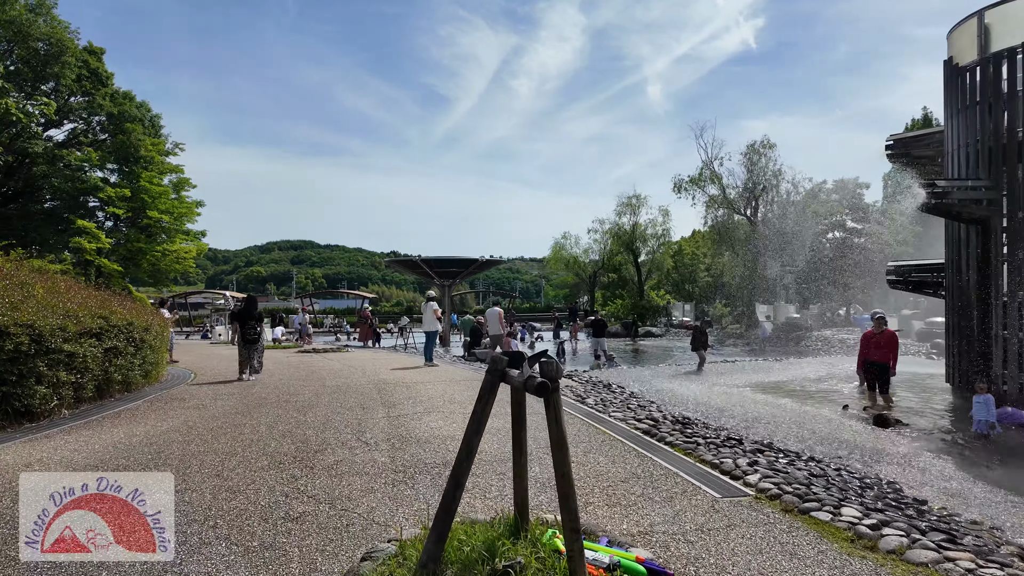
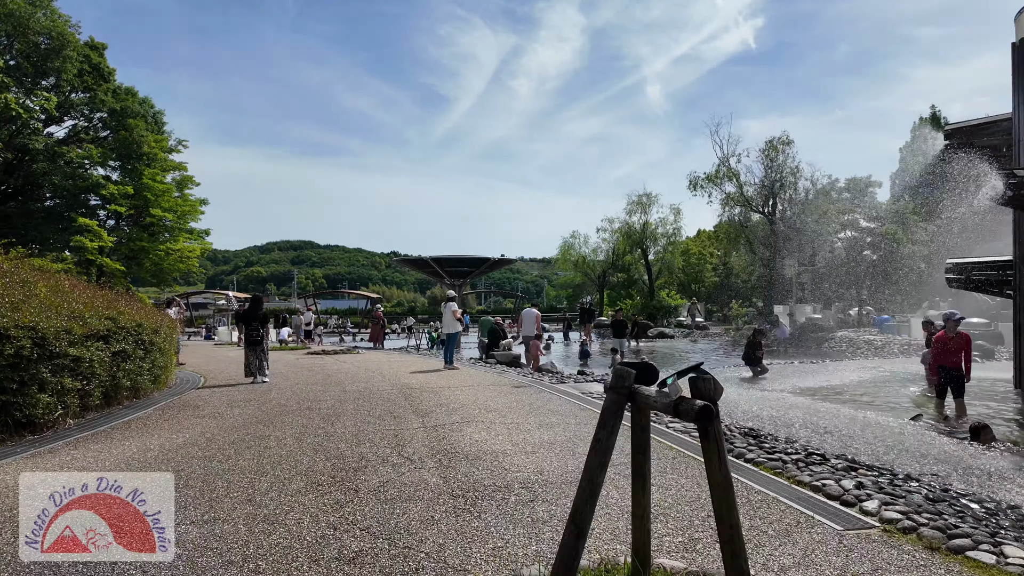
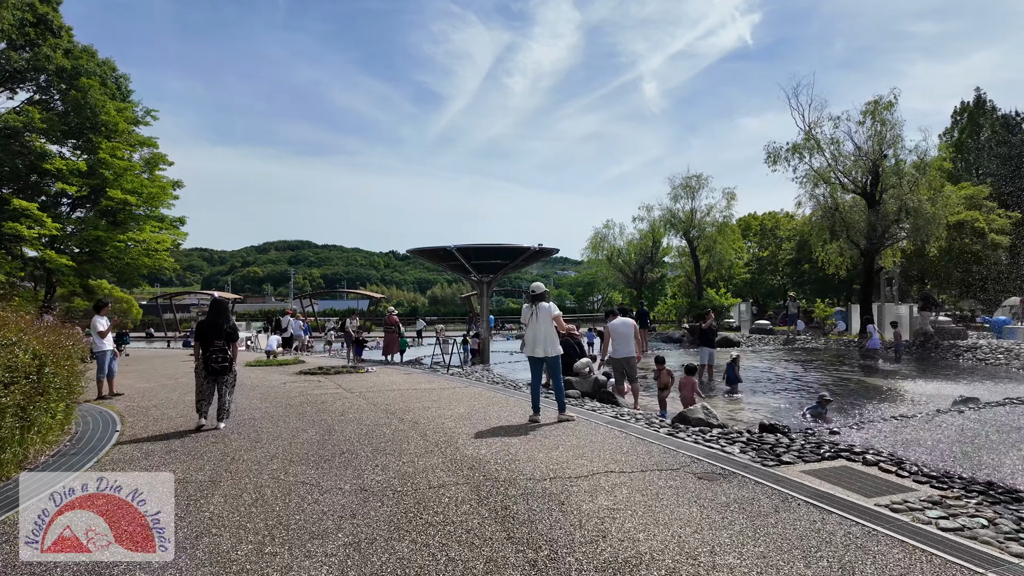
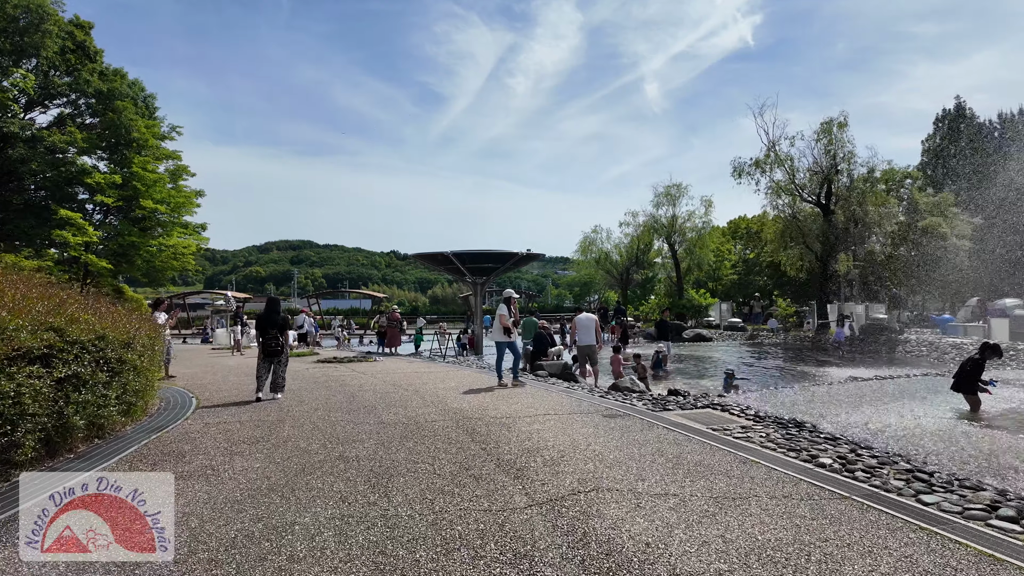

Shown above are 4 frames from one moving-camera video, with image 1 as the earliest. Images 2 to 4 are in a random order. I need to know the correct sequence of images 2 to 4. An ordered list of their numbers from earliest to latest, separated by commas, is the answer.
2, 4, 3
